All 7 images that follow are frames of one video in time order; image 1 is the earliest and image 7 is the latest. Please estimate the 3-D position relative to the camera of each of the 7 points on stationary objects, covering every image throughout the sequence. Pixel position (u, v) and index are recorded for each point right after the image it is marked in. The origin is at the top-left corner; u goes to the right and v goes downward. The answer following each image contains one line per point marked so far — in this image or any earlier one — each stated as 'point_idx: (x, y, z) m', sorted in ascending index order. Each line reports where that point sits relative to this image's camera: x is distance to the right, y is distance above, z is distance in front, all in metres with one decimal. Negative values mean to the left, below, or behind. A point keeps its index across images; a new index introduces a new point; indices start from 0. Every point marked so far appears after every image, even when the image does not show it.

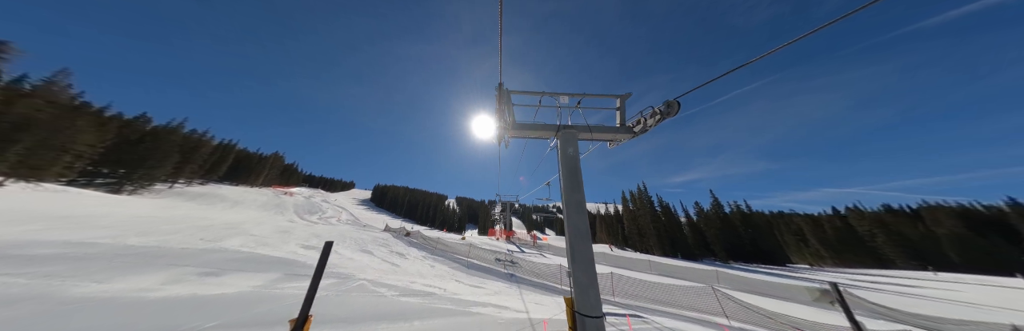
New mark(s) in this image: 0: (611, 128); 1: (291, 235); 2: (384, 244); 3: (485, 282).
0: (+2.8, +1.0, +4.9) m
1: (-18.6, -5.8, +14.5) m
2: (-10.9, -6.8, +14.6) m
3: (-1.5, -6.4, +9.3) m
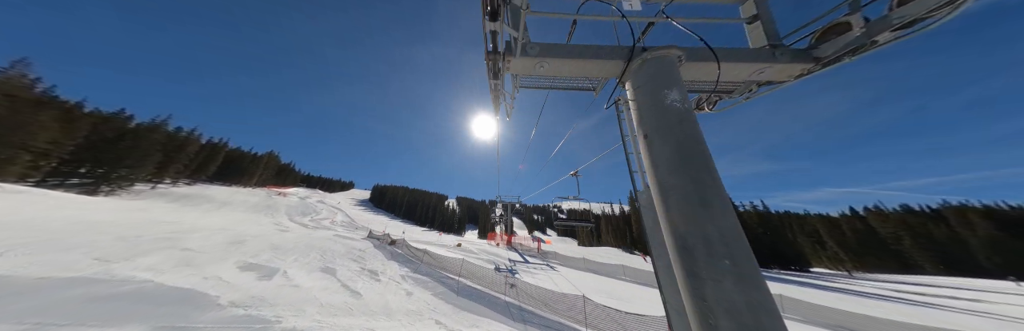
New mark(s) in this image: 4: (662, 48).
0: (+3.0, +1.4, +2.1) m
1: (-18.4, -5.5, +11.7) m
2: (-10.7, -6.5, +11.9) m
3: (-1.3, -6.1, +6.6) m
4: (+1.8, +1.4, +2.1) m
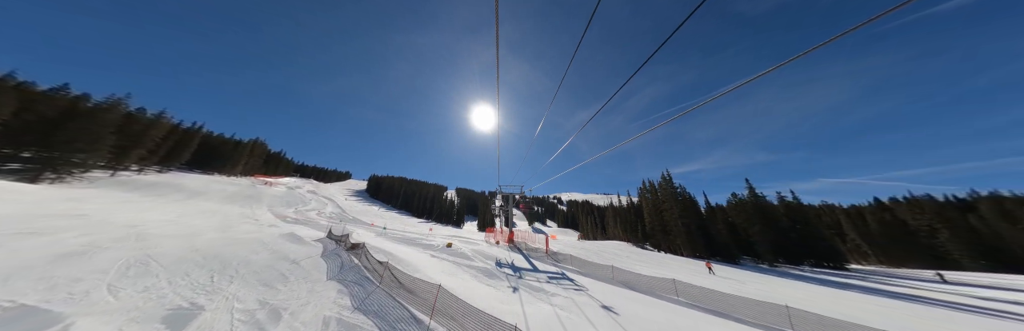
0: (+3.4, +2.3, -2.7) m
1: (-18.0, -4.0, +7.2) m
2: (-10.3, -4.9, +7.4) m
3: (-0.9, -4.8, +2.1) m
4: (+2.2, +2.4, -2.8) m
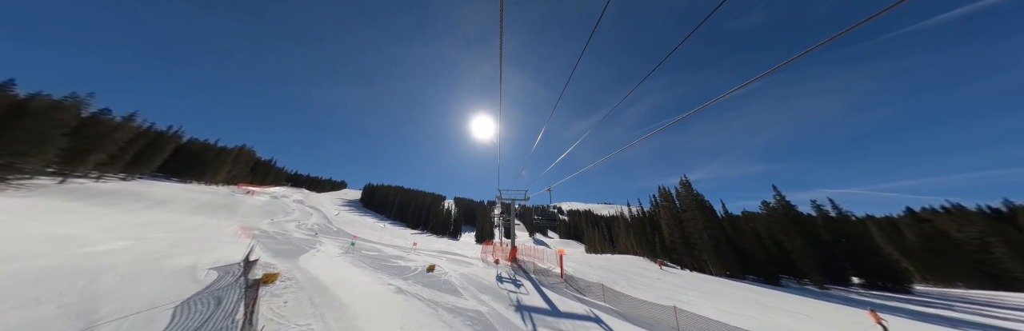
0: (+3.7, +3.8, -6.8) m
1: (-17.7, -3.1, +2.7) m
2: (-10.0, -4.0, +2.9) m
3: (-0.5, -3.6, -2.3) m
4: (+2.6, +3.9, -6.8) m
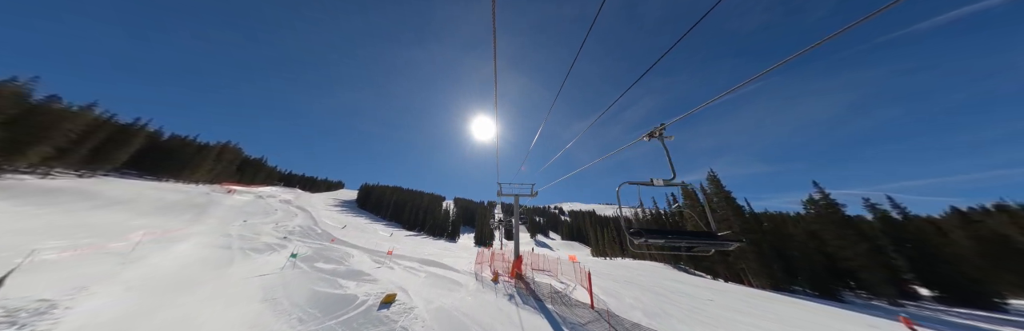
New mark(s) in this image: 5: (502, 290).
0: (+4.0, +5.4, -11.6) m
1: (-17.4, -1.6, -2.1) m
2: (-9.7, -2.5, -2.0) m
3: (-0.3, -2.1, -7.2) m
4: (+2.9, +5.4, -11.6) m
5: (-0.7, -8.1, +11.2) m
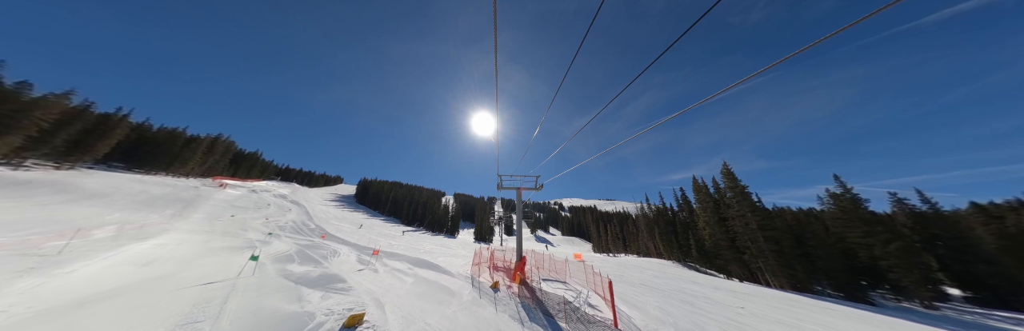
0: (+4.2, +5.7, -13.9) m
1: (-17.2, -1.0, -4.3) m
2: (-9.5, -2.0, -4.1) m
3: (-0.1, -1.7, -9.4) m
4: (+3.1, +5.7, -13.9) m
5: (-0.5, -7.2, +9.2) m
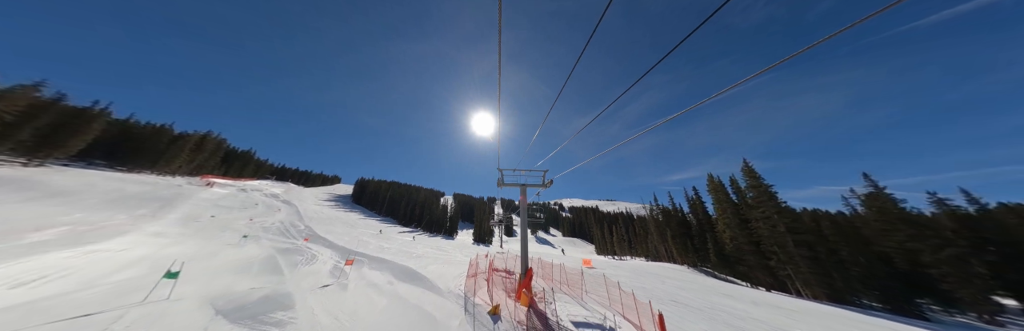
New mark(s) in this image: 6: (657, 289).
0: (+4.6, +6.3, -16.5) m
1: (-16.9, -0.3, -6.9) m
2: (-9.2, -1.3, -6.7) m
3: (+0.2, -1.0, -12.0) m
4: (+3.4, +6.4, -16.5) m
5: (-0.3, -6.6, +6.6) m
6: (+12.1, -10.7, +14.9) m
